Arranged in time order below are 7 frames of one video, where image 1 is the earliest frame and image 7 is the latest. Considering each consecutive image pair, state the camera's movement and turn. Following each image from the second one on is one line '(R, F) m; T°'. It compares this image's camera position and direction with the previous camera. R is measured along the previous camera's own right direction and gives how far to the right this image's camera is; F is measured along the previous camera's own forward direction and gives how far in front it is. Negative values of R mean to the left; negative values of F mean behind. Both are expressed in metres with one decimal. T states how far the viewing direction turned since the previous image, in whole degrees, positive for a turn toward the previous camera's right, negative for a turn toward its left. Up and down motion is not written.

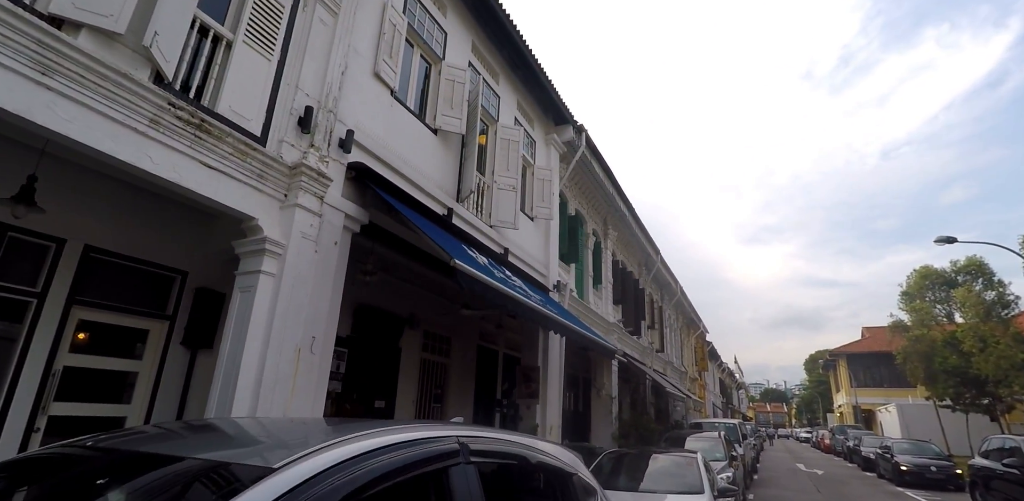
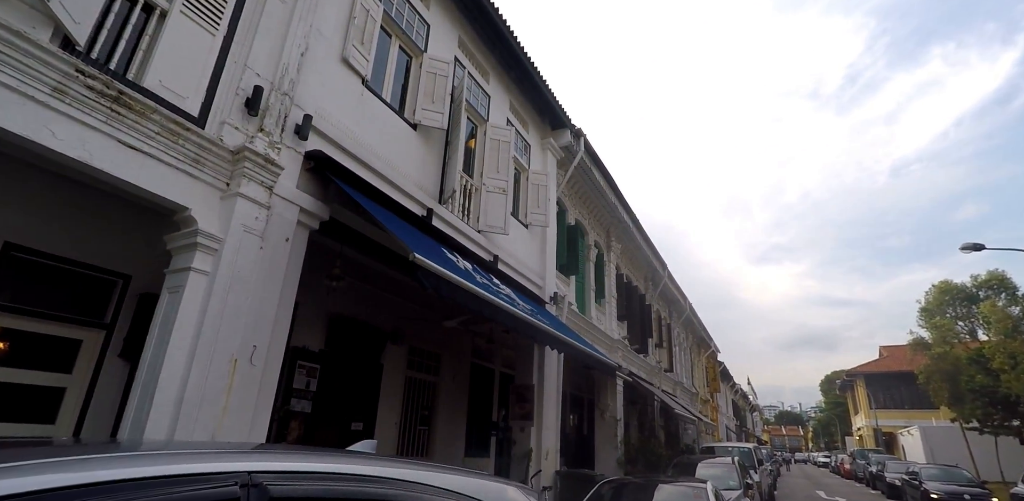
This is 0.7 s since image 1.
(+0.3, +0.6) m; -1°
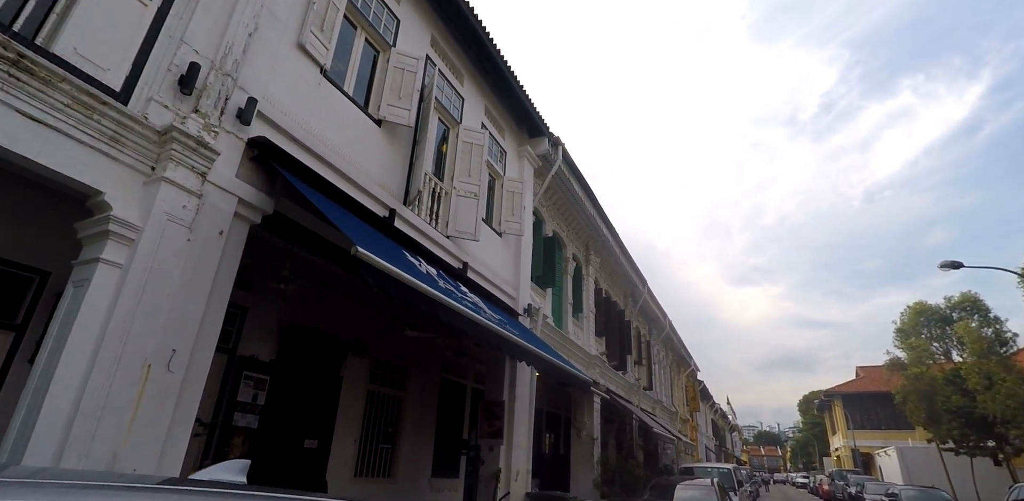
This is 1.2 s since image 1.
(+0.2, +0.4) m; +2°
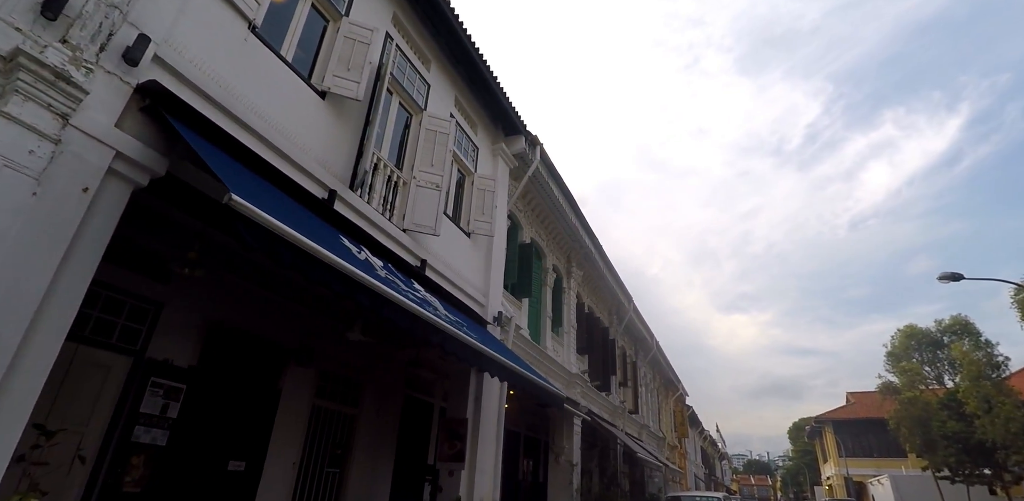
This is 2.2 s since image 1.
(+0.3, +0.7) m; +1°
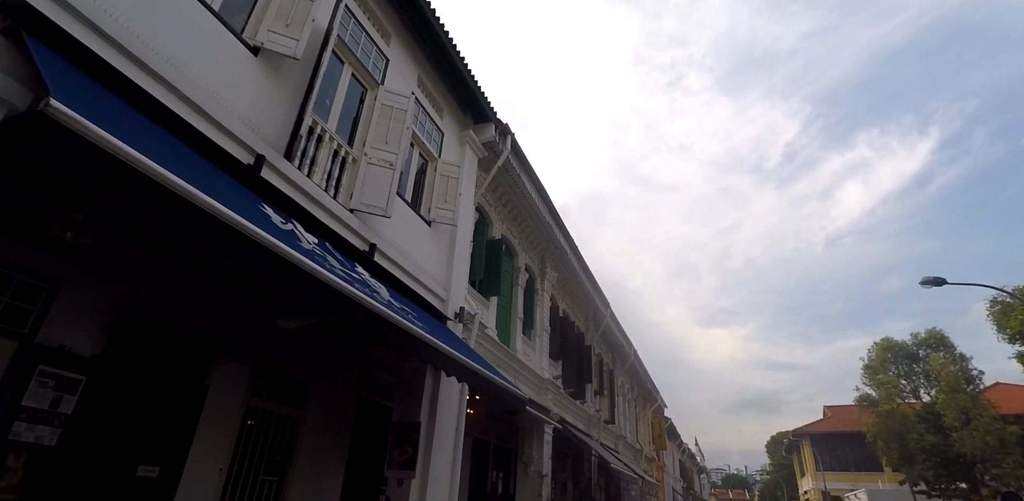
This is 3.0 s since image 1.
(+0.3, +0.5) m; +2°
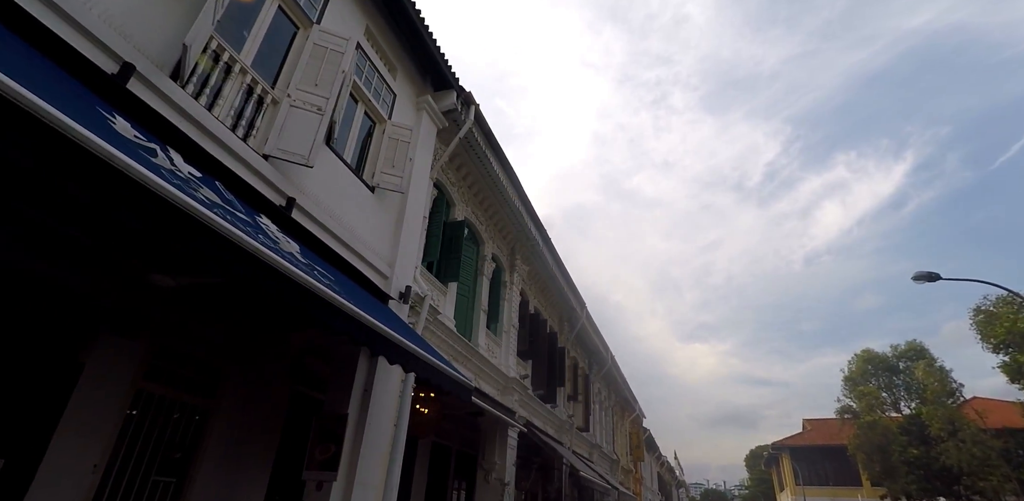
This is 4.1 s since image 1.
(+0.4, +0.8) m; +2°
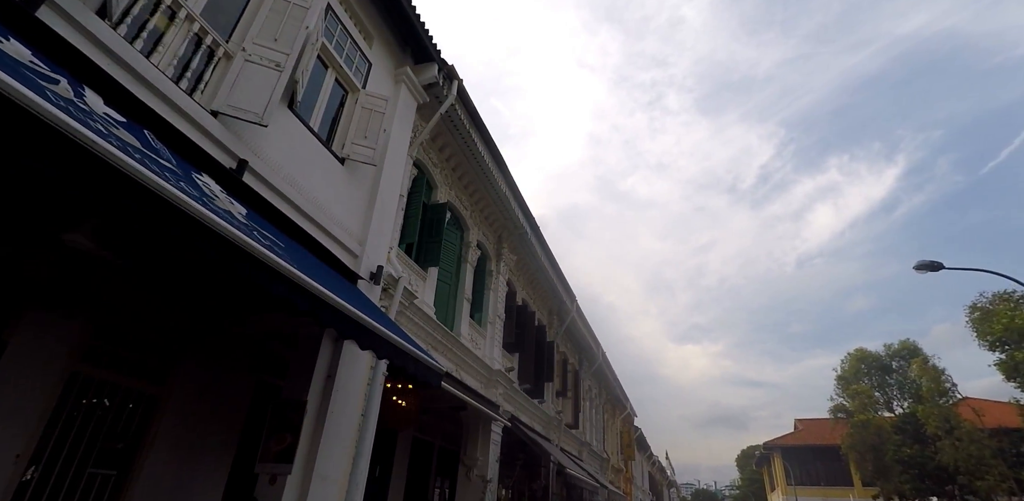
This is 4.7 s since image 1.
(+0.2, +0.4) m; +1°
